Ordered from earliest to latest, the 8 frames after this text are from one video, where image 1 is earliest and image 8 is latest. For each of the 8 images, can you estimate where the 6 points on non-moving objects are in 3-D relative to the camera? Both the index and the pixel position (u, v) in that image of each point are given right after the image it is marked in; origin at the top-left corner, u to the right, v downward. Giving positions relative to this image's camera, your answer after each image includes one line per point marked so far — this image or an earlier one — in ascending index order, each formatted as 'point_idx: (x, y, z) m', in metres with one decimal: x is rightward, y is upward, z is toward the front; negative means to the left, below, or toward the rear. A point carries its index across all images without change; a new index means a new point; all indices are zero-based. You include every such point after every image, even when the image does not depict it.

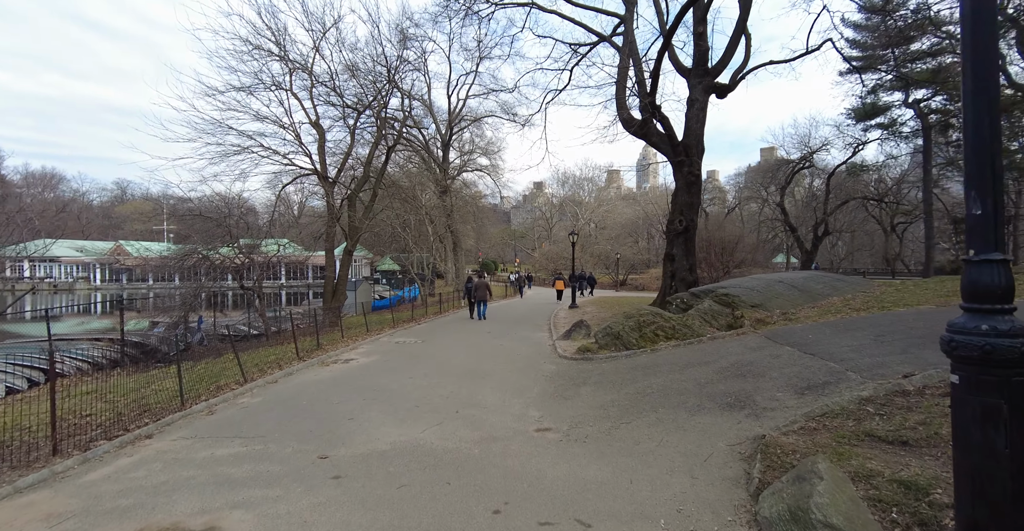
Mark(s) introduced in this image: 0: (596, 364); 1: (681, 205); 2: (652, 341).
0: (+1.2, -1.4, +6.4) m
1: (+5.5, +2.0, +14.7) m
2: (+2.2, -1.2, +7.0) m
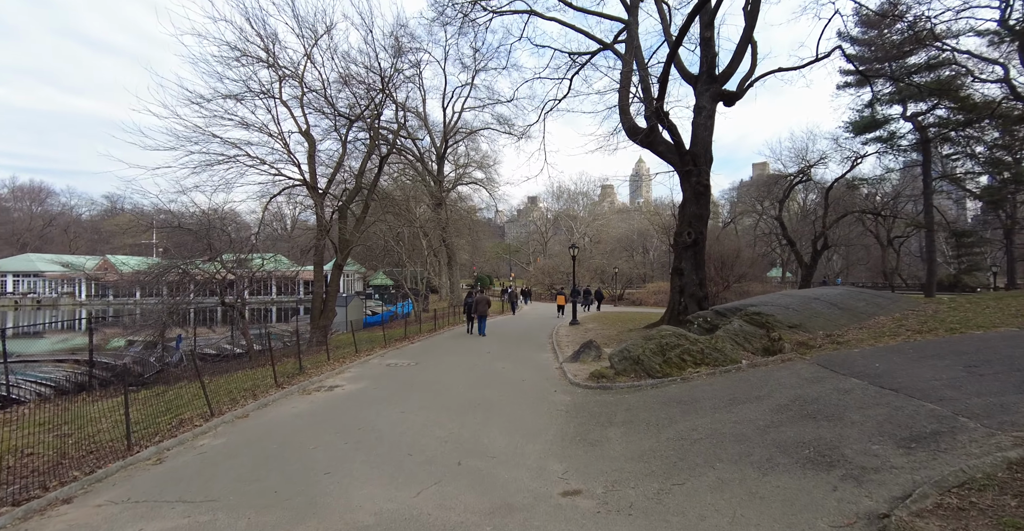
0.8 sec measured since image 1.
0: (+1.3, -1.6, +5.6) m
1: (+5.5, +1.5, +14.0) m
2: (+2.3, -1.4, +6.2) m
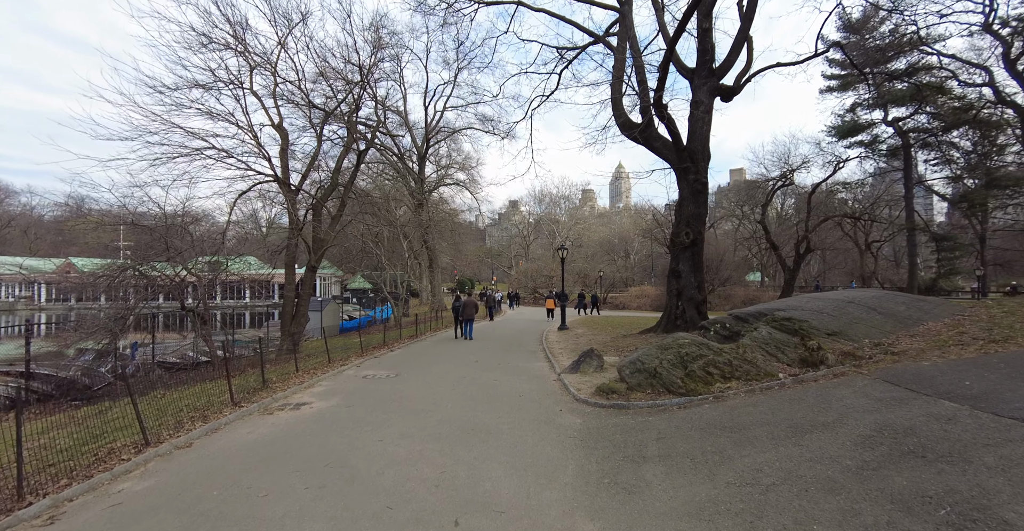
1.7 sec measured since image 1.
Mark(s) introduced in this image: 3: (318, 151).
0: (+1.3, -1.6, +4.7) m
1: (+5.2, +1.5, +13.3) m
2: (+2.3, -1.4, +5.3) m
3: (-8.3, +4.9, +19.1) m
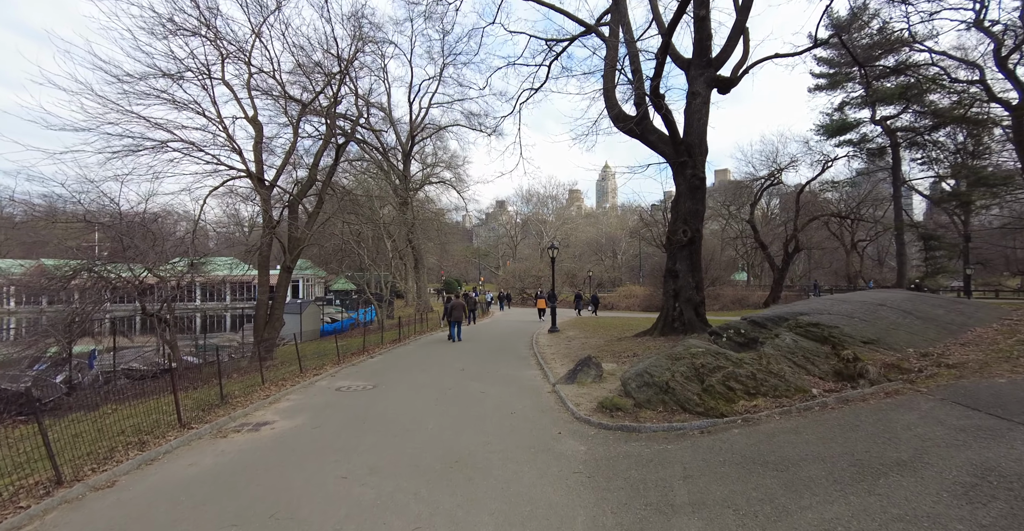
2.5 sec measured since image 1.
0: (+1.3, -1.6, +4.0) m
1: (+4.9, +1.5, +12.6) m
2: (+2.2, -1.4, +4.6) m
3: (-8.8, +4.9, +18.0) m
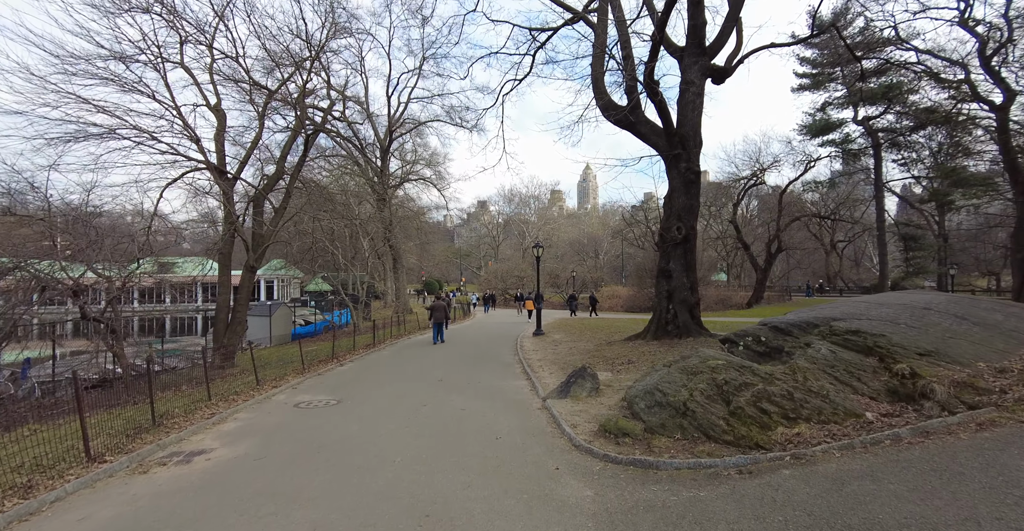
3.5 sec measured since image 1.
0: (+1.2, -1.5, +3.1) m
1: (+4.4, +1.5, +11.9) m
2: (+2.1, -1.4, +3.8) m
3: (-9.4, +4.9, +16.7) m
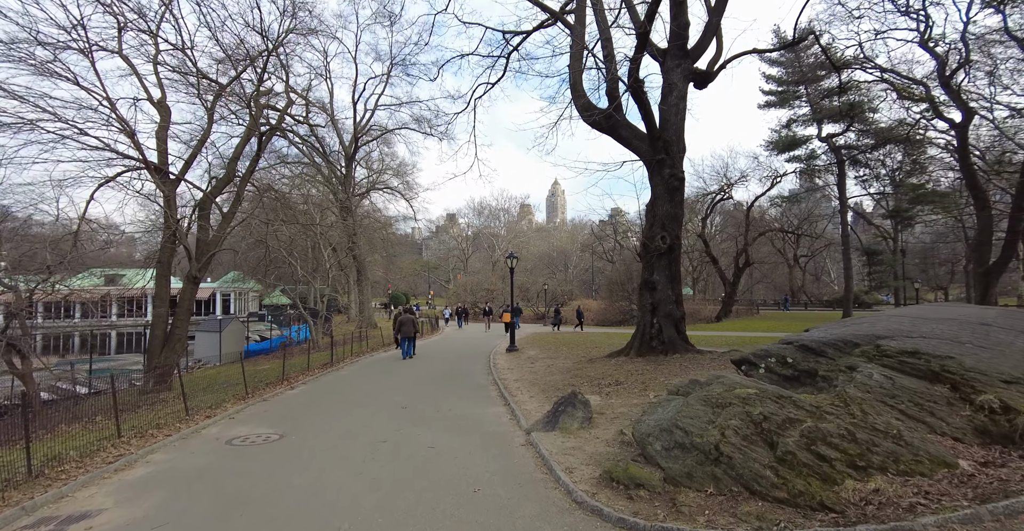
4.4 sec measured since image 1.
0: (+1.1, -1.5, +2.1) m
1: (+3.8, +1.2, +11.3) m
2: (+2.0, -1.4, +2.9) m
3: (-10.3, +4.5, +15.2) m
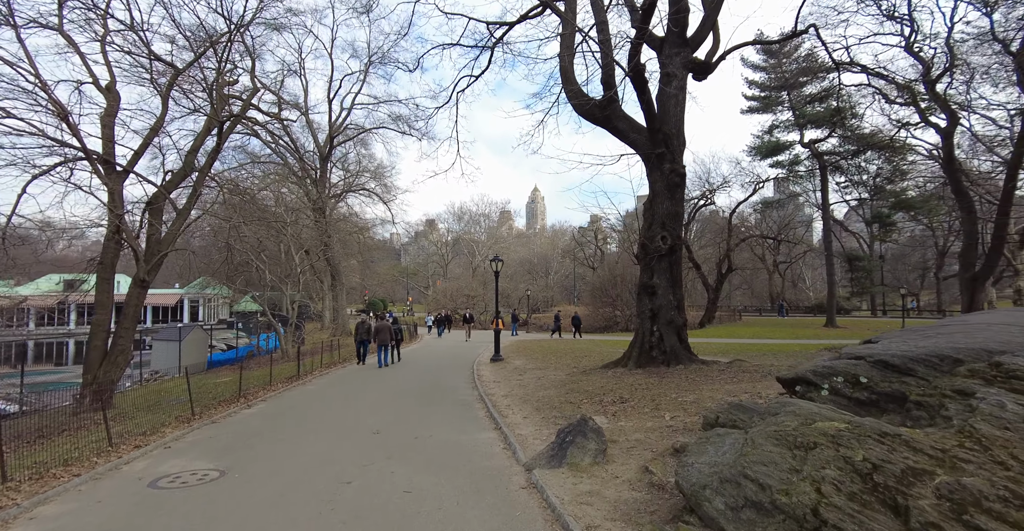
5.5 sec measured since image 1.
0: (+1.3, -1.5, +1.1) m
1: (+3.5, +1.2, +10.4) m
2: (+2.1, -1.3, +1.9) m
3: (-10.8, +4.4, +13.8) m
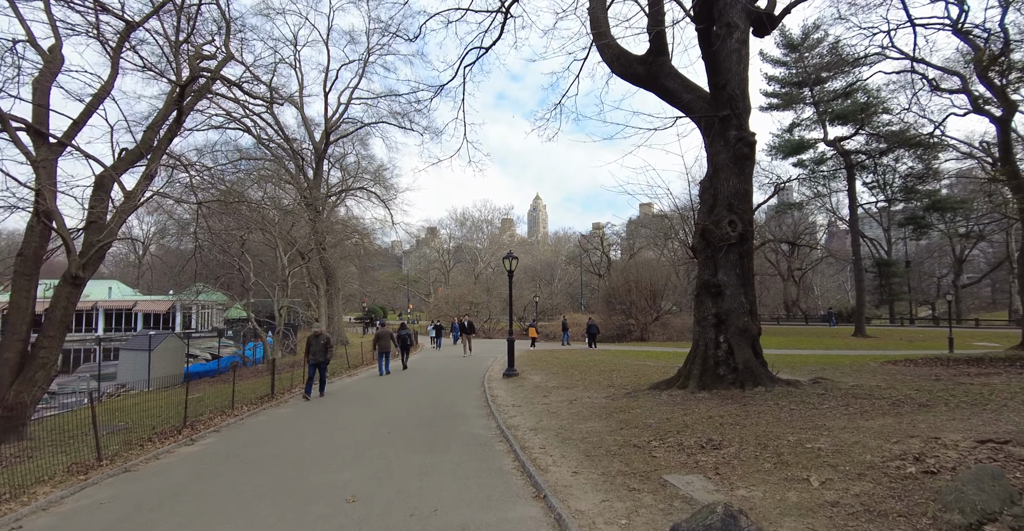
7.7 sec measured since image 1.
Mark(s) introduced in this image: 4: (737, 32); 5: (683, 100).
0: (+1.7, -1.2, -1.1) m
1: (+3.9, +1.3, +8.2) m
2: (+2.5, -1.0, -0.4) m
3: (-10.3, +4.5, +11.6) m
4: (+4.4, +4.6, +8.8) m
5: (+3.3, +3.2, +8.8) m
